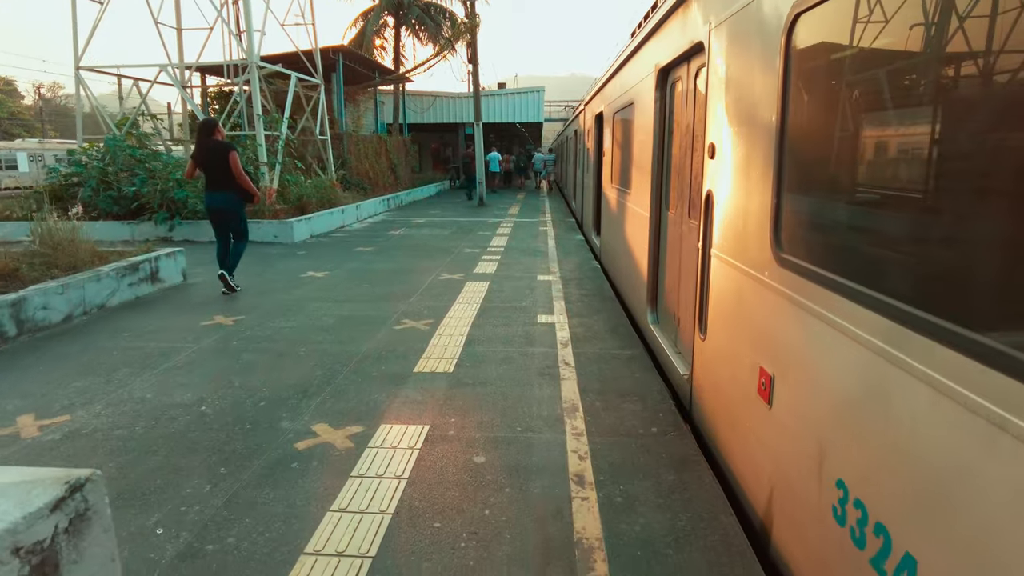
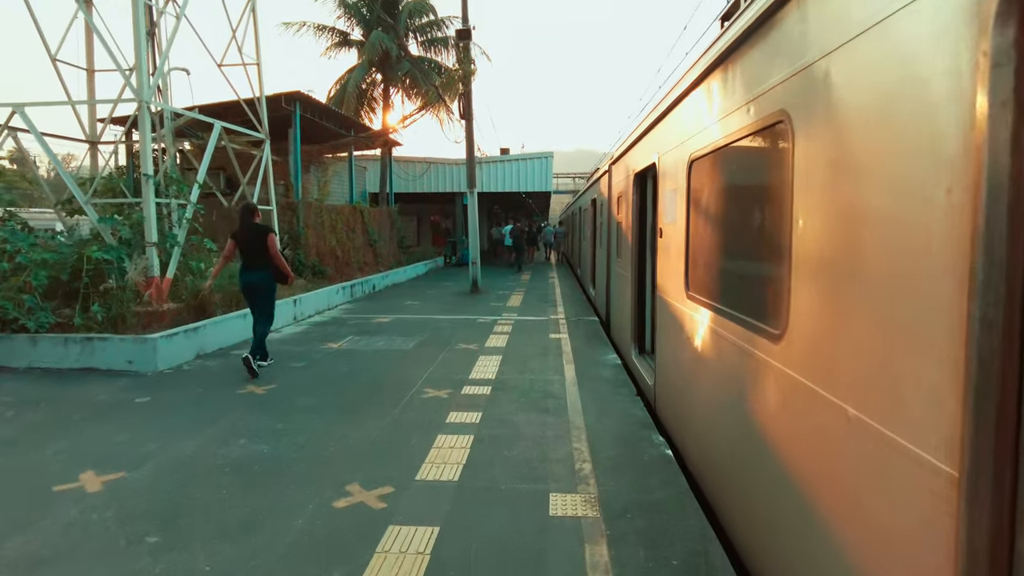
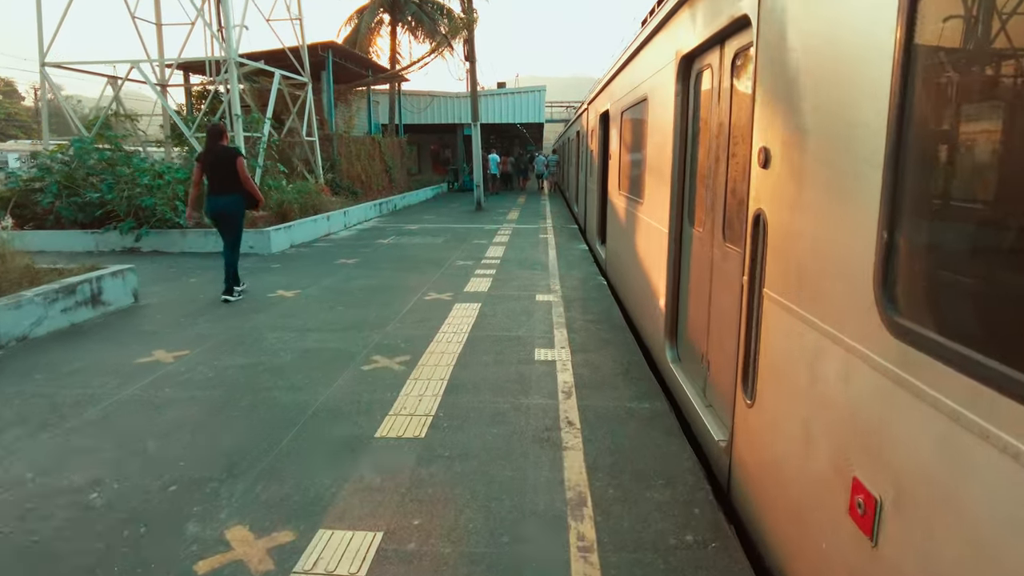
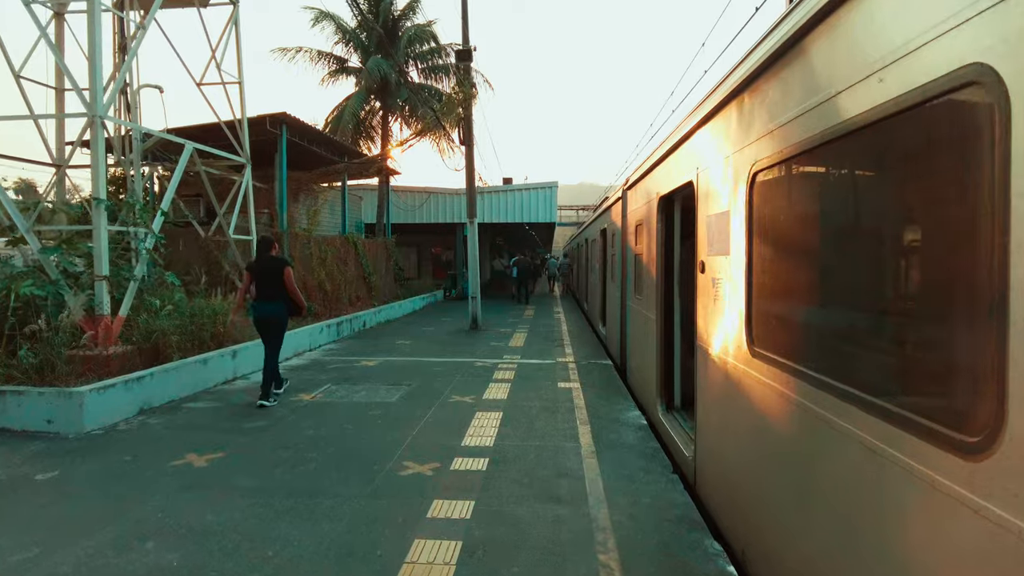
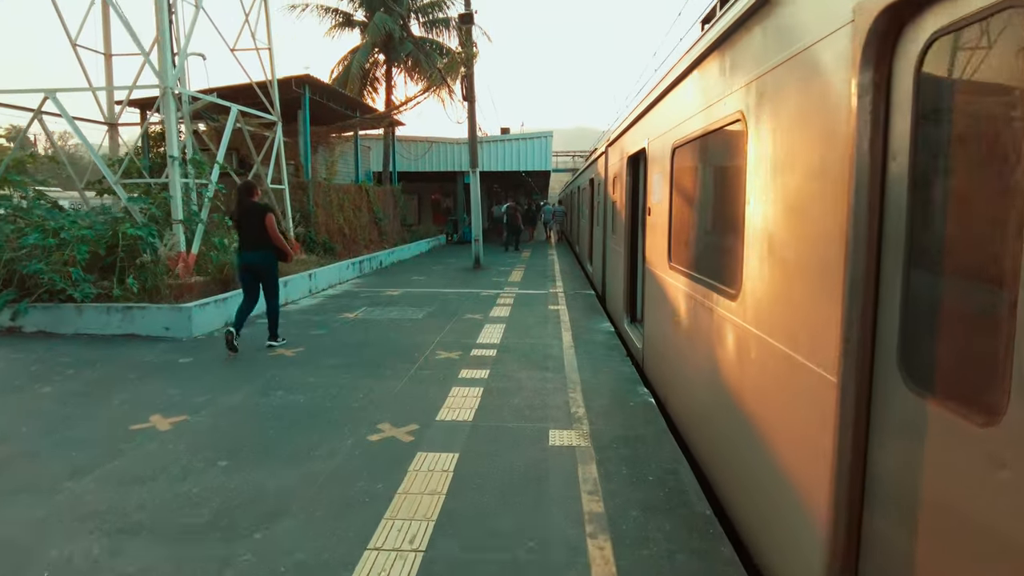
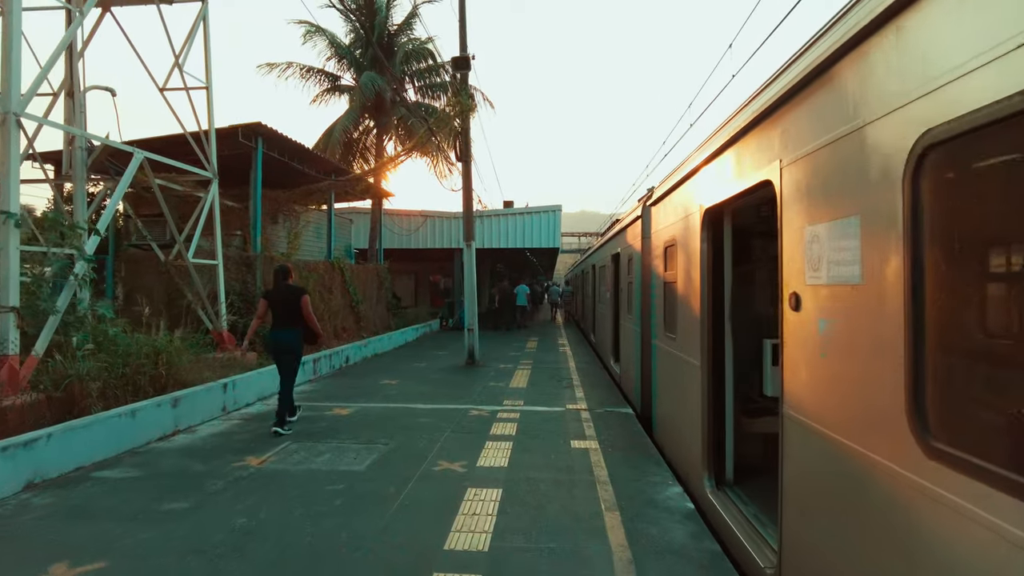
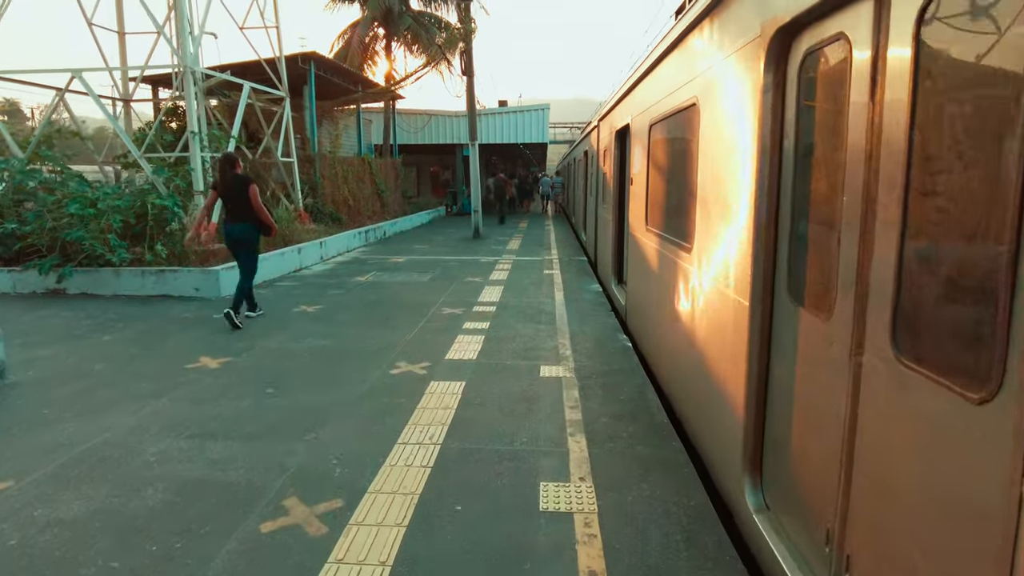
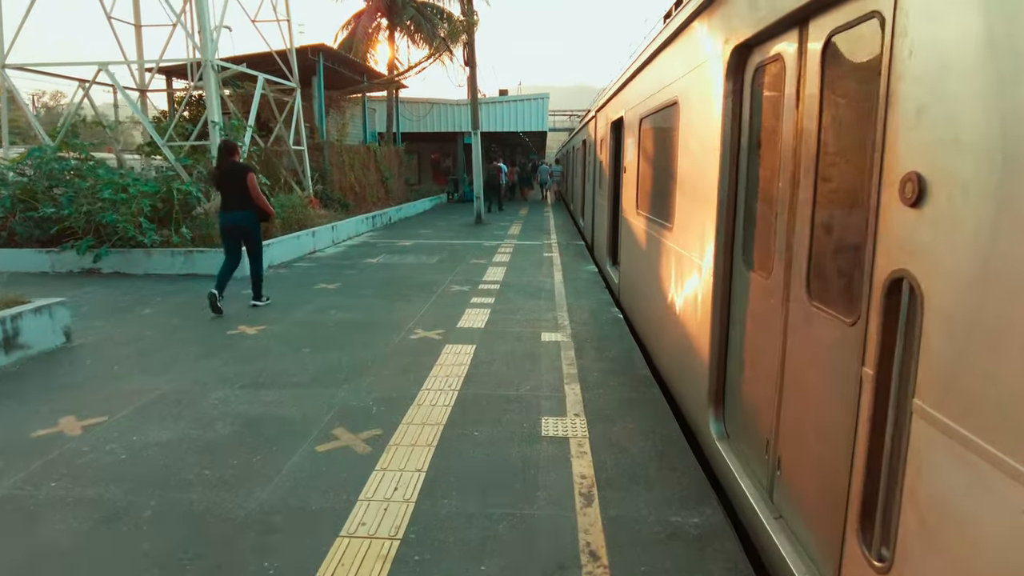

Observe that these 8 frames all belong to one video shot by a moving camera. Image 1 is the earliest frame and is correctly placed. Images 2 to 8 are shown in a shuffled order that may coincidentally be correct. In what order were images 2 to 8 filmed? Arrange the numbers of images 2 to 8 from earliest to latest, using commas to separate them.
3, 8, 7, 5, 2, 4, 6
